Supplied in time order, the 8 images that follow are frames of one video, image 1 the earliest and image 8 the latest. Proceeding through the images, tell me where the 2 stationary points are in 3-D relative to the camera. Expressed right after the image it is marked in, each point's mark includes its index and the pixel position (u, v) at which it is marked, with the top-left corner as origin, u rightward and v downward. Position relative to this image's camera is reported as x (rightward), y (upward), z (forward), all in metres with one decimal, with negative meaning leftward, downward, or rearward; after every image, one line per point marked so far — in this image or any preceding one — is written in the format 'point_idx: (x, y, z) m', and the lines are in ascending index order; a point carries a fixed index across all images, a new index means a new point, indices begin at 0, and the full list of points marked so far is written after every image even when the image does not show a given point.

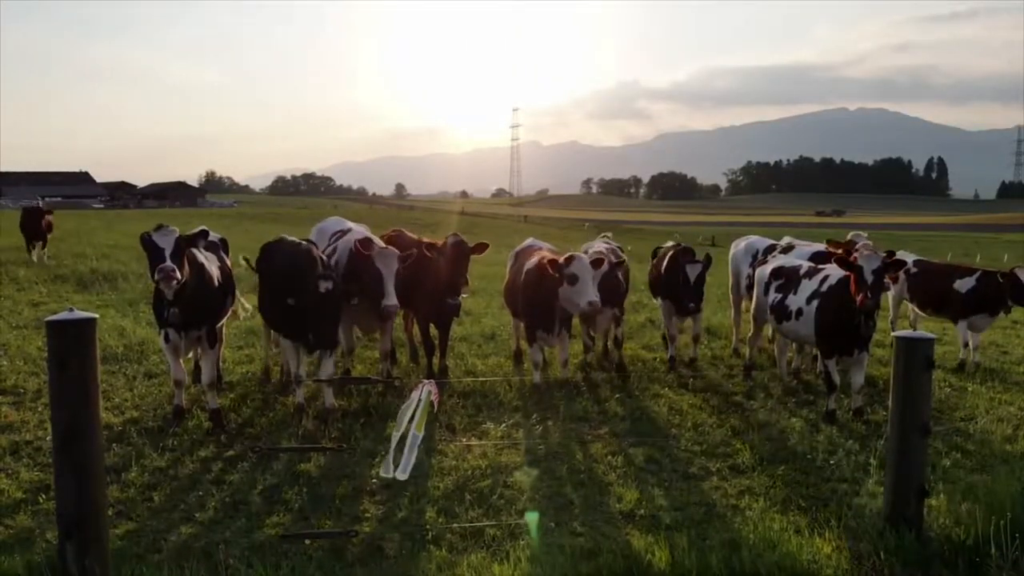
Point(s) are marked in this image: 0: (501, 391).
0: (-0.1, -1.4, +11.4) m
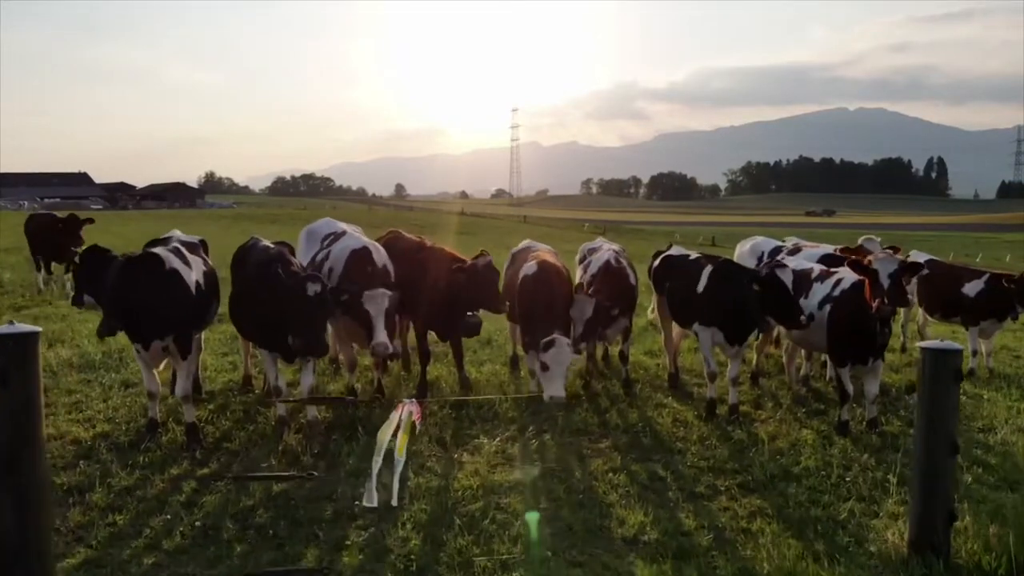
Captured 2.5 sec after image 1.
0: (-0.2, -1.5, +10.8) m
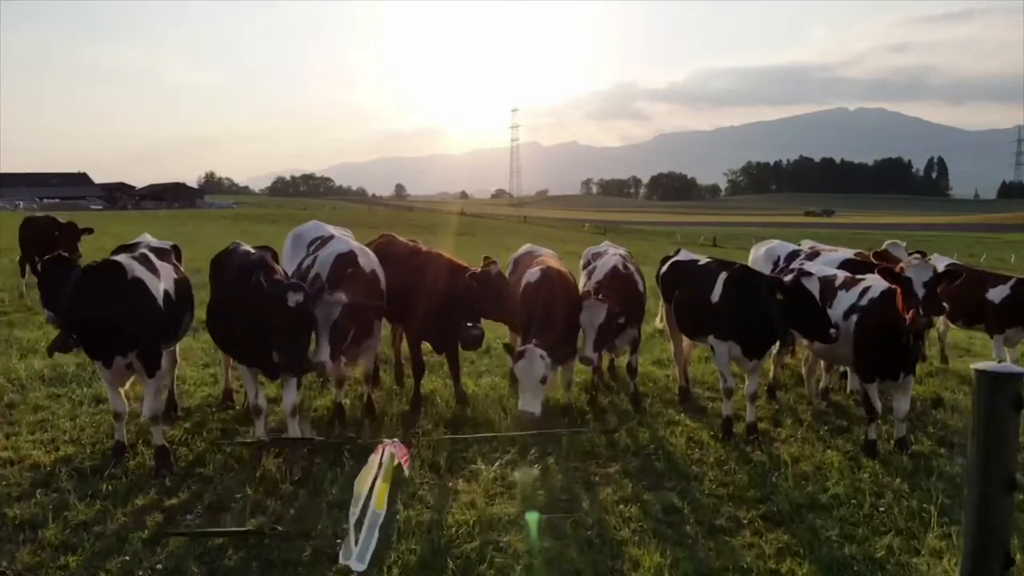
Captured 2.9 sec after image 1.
0: (-0.2, -1.6, +10.0) m
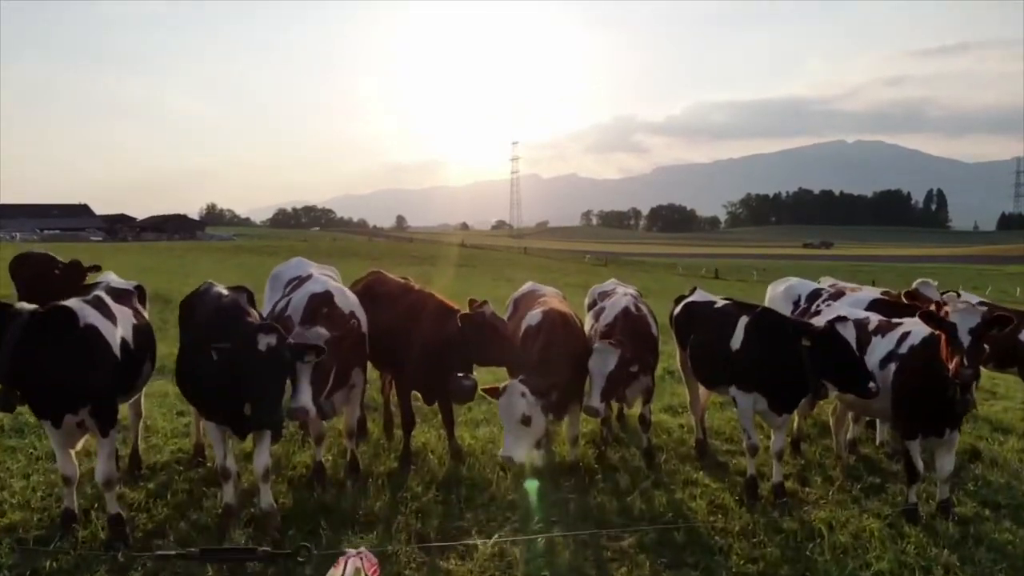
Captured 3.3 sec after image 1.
0: (-0.2, -2.1, +9.0) m
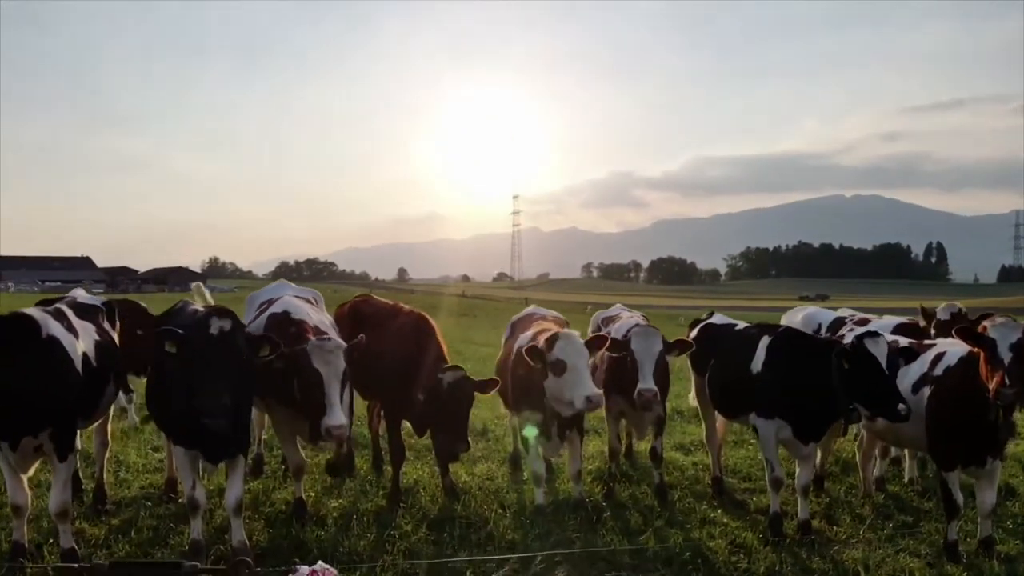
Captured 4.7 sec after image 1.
0: (-0.2, -2.3, +8.2) m
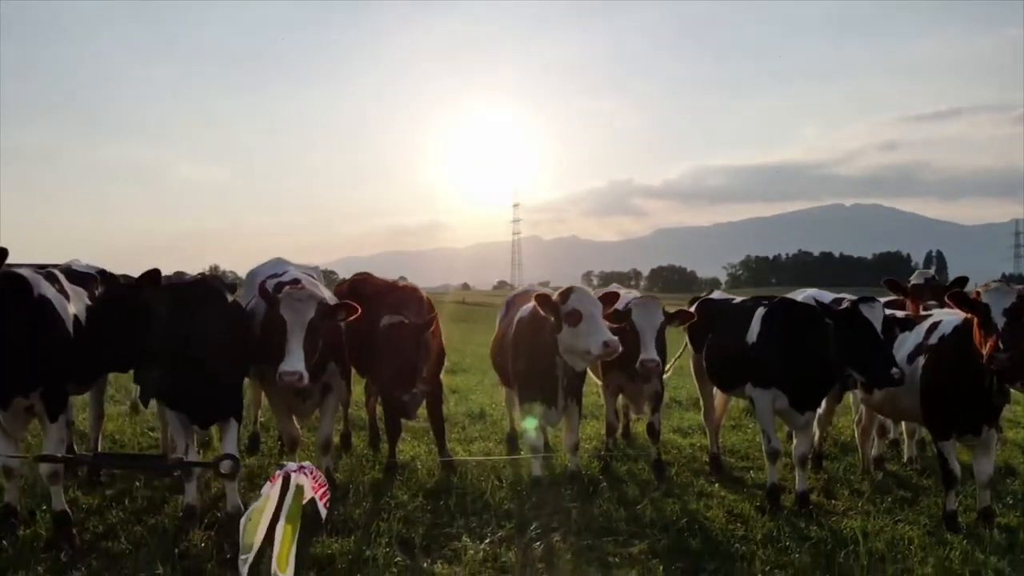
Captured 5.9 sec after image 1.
0: (-0.2, -2.0, +8.2) m
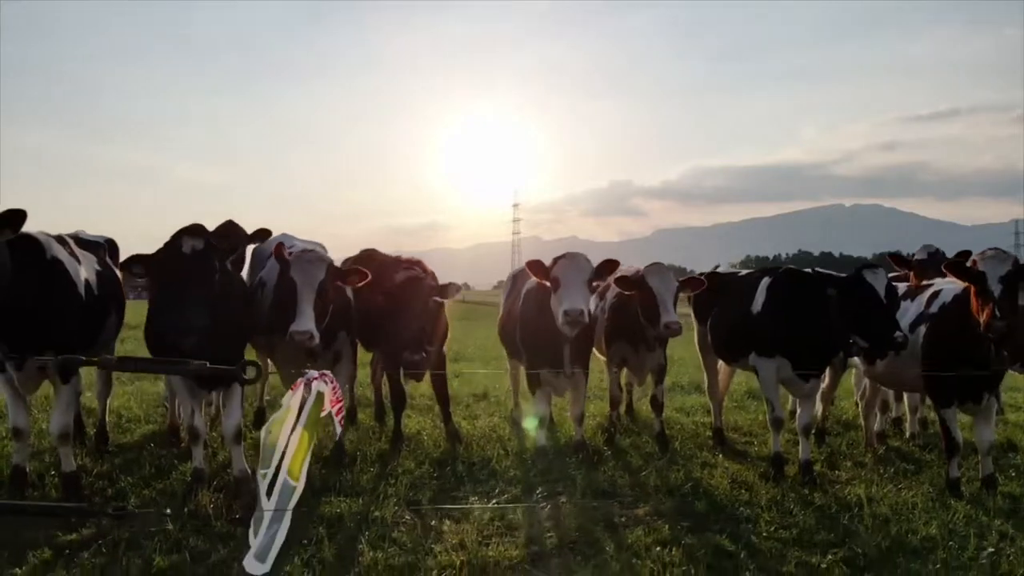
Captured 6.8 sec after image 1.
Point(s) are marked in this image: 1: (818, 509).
0: (-0.2, -1.7, +8.2) m
1: (+2.7, -1.9, +7.1) m
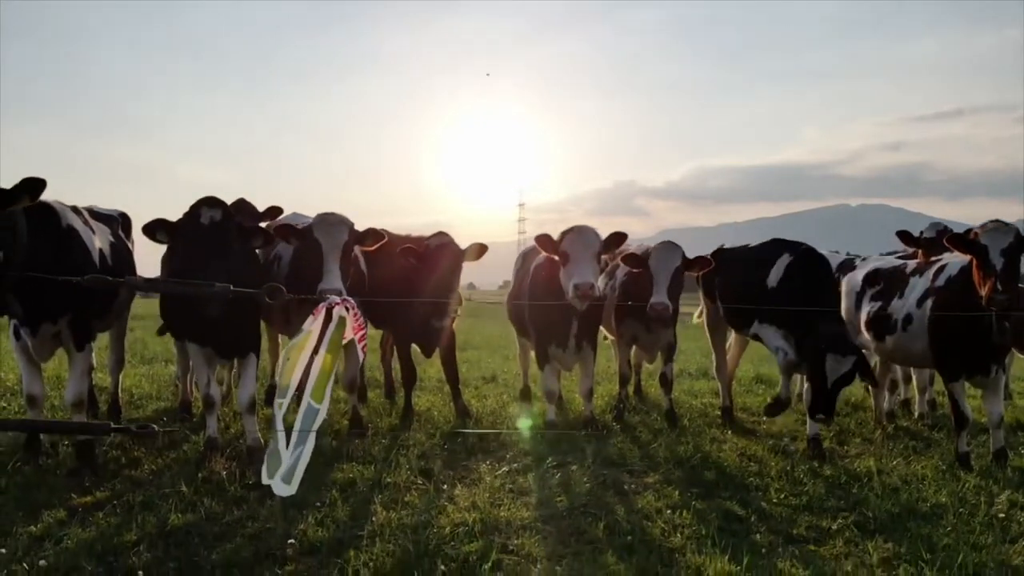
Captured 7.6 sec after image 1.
0: (-0.1, -1.4, +8.2) m
1: (+2.8, -1.7, +7.1) m
